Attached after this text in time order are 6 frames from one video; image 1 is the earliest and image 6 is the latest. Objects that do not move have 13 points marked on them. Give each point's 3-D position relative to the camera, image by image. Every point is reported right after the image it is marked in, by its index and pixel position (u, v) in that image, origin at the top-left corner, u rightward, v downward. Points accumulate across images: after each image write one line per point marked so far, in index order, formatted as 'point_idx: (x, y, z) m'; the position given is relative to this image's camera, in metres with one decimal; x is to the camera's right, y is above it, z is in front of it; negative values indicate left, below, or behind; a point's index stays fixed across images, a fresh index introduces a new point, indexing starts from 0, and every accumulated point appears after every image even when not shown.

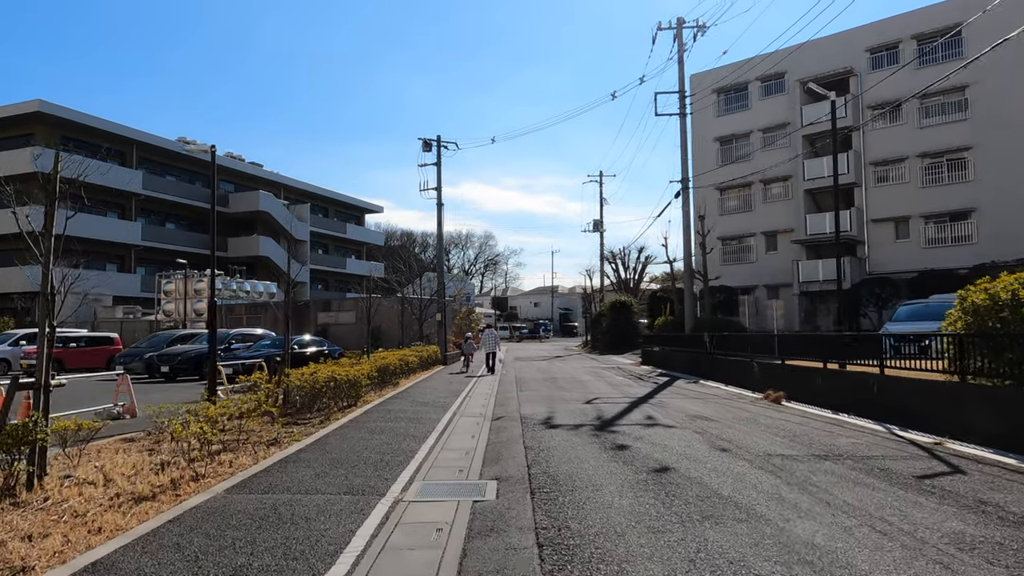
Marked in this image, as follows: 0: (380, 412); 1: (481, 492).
0: (-2.1, -2.0, +11.0) m
1: (-0.3, -1.7, +5.7) m
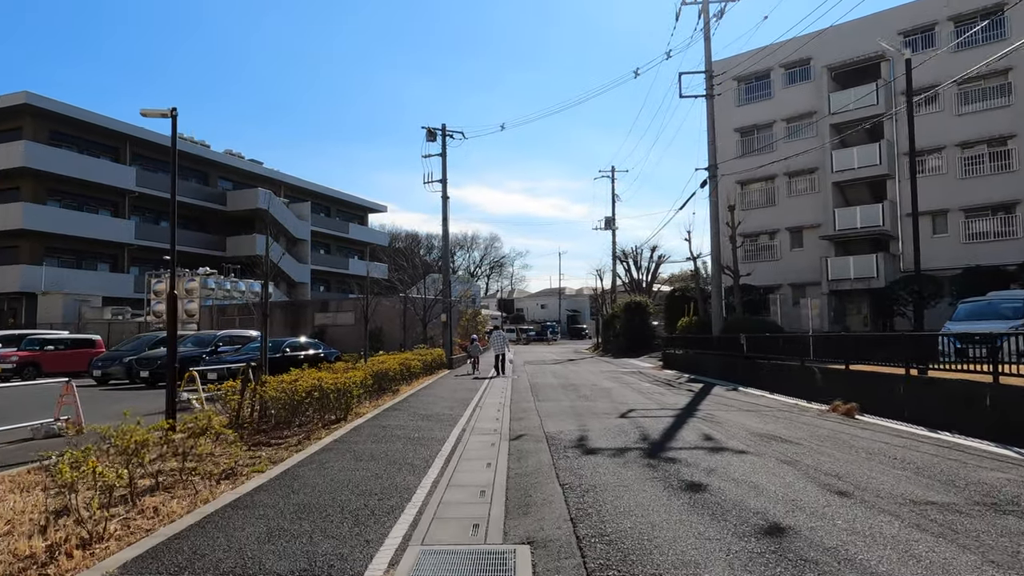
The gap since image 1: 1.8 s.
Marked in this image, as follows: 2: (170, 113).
0: (-1.8, -1.9, +9.1) m
1: (0.0, -1.5, +3.7) m
2: (-4.8, +2.5, +9.7) m
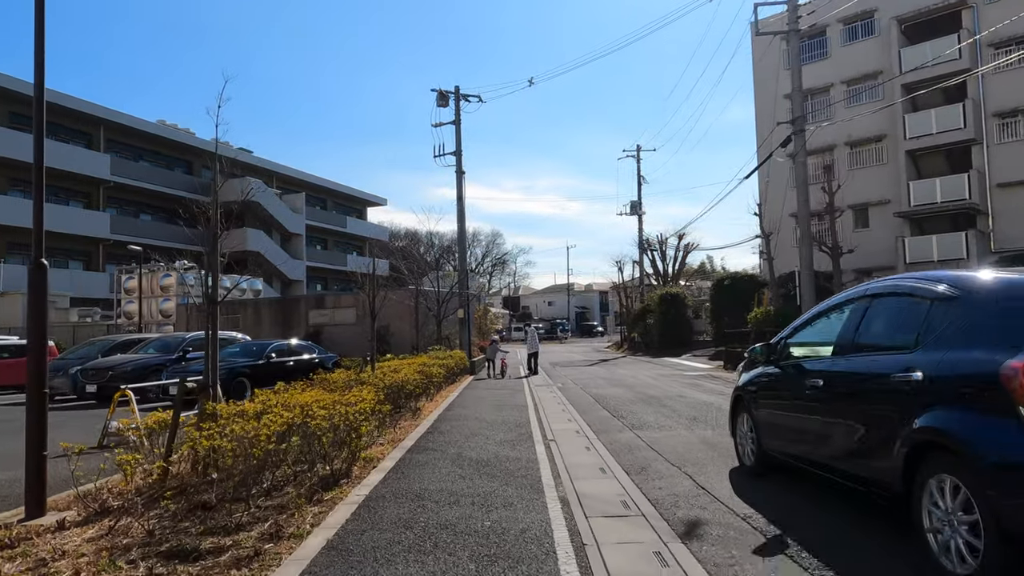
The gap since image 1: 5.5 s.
0: (-0.8, -1.6, +4.9) m
1: (+1.0, -1.2, -0.4) m
2: (-3.9, +2.7, +5.5) m
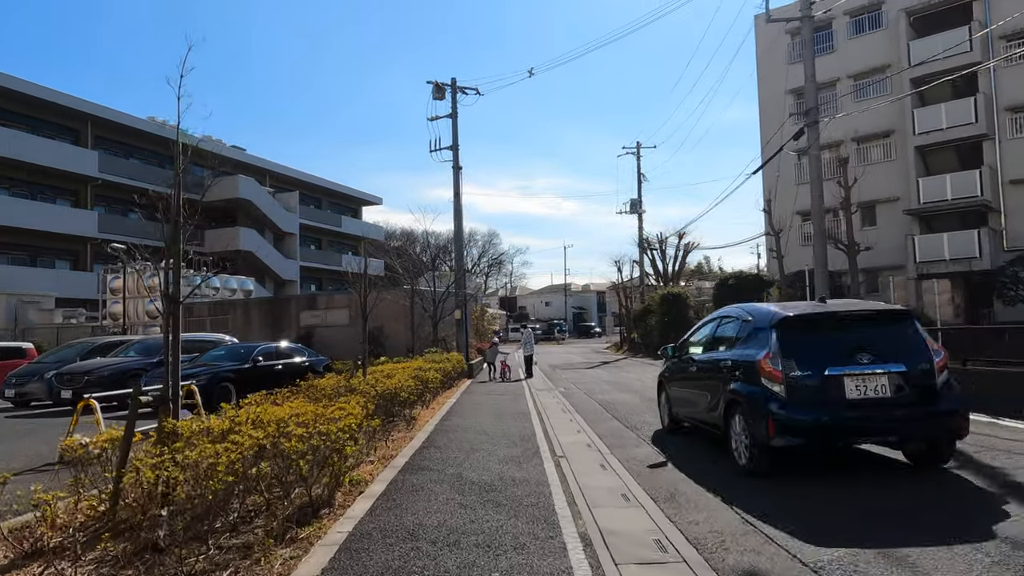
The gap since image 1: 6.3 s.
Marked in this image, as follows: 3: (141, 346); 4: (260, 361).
0: (-0.7, -1.6, +4.1) m
1: (+1.1, -1.2, -1.2) m
2: (-3.8, +2.8, +4.6) m
3: (-9.0, -1.4, +16.6) m
4: (-5.5, -1.6, +14.9) m
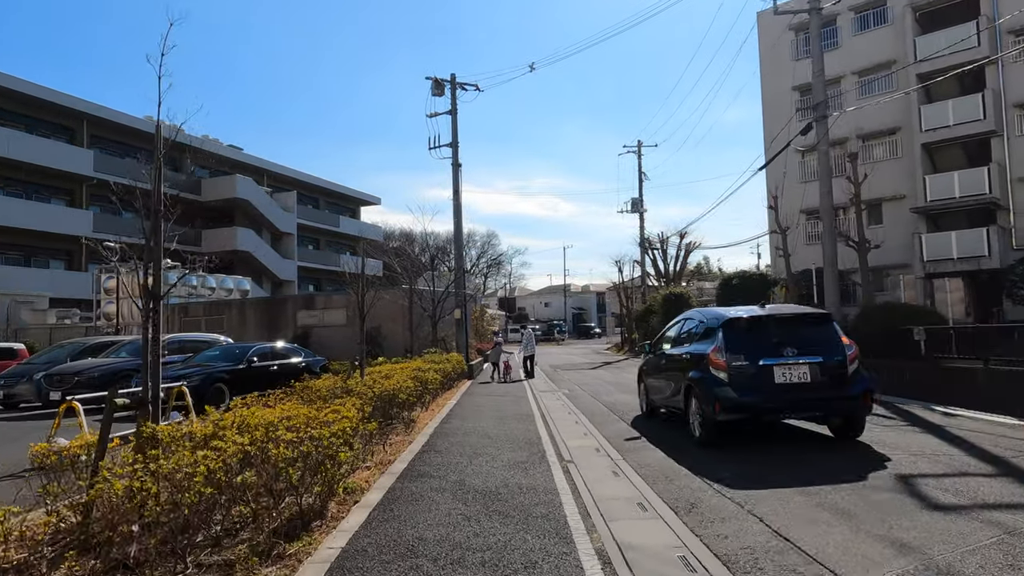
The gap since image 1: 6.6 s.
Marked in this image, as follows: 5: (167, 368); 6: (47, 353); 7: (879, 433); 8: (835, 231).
0: (-0.6, -1.5, +3.7) m
1: (+1.2, -1.1, -1.6) m
2: (-3.7, +2.8, +4.2) m
3: (-9.0, -1.4, +16.2) m
4: (-5.5, -1.6, +14.5) m
5: (-7.2, -1.7, +14.1) m
6: (-12.2, -1.7, +17.9) m
7: (+4.1, -1.6, +7.5) m
8: (+7.5, +1.3, +15.7) m
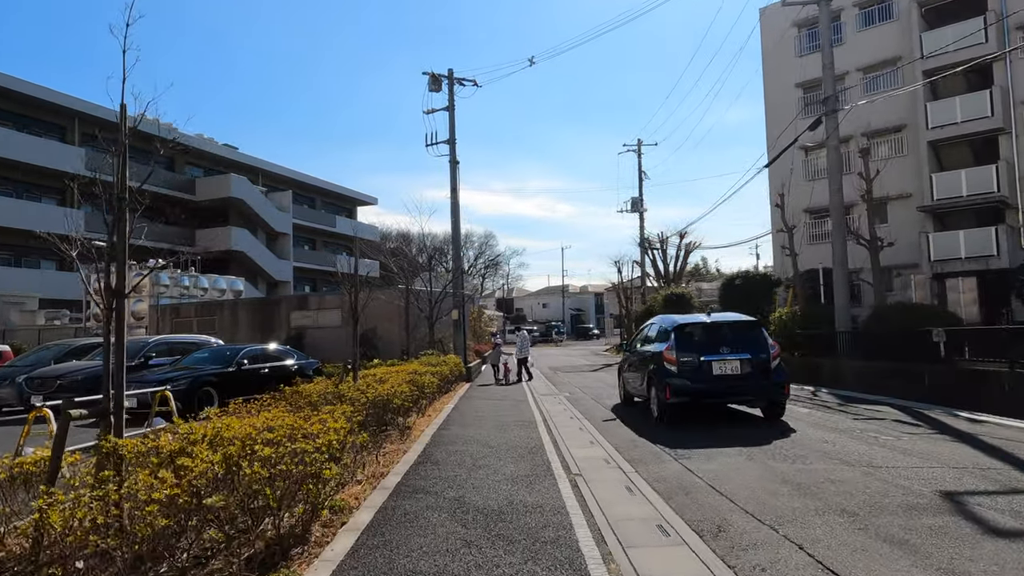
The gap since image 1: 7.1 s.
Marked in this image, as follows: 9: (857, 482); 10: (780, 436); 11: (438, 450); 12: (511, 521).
0: (-0.6, -1.5, +3.1) m
1: (+1.3, -1.1, -2.2) m
2: (-3.7, +2.8, +3.7) m
3: (-9.0, -1.4, +15.6) m
4: (-5.5, -1.6, +13.9) m
5: (-7.2, -1.7, +13.5) m
6: (-12.3, -1.7, +17.3) m
7: (+4.1, -1.6, +7.0) m
8: (+7.5, +1.3, +15.2) m
9: (+2.7, -1.5, +5.3) m
10: (+3.1, -1.7, +7.7) m
11: (-0.9, -1.8, +7.6) m
12: (0.0, -1.6, +4.6) m
